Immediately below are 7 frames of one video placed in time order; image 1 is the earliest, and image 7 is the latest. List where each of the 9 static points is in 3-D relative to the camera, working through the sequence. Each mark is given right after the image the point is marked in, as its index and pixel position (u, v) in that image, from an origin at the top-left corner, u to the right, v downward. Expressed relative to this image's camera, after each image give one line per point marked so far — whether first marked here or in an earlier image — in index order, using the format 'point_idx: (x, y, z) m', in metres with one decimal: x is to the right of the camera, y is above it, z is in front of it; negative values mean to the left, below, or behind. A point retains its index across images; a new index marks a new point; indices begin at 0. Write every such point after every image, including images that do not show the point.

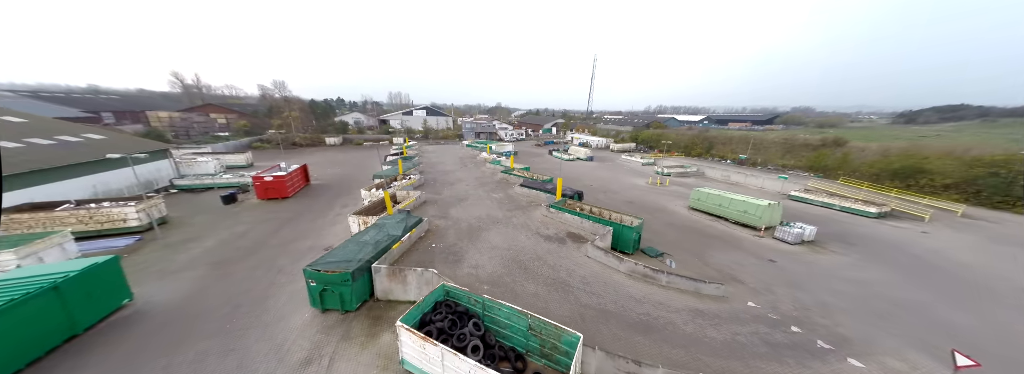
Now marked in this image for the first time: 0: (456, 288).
0: (-1.9, -3.4, +9.0) m
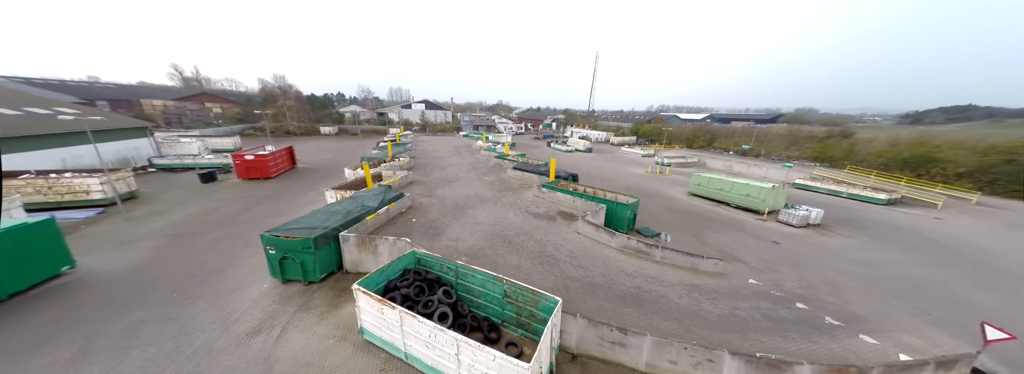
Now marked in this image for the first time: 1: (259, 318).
0: (-2.7, -2.1, +8.2) m
1: (-6.9, -3.5, +7.0) m
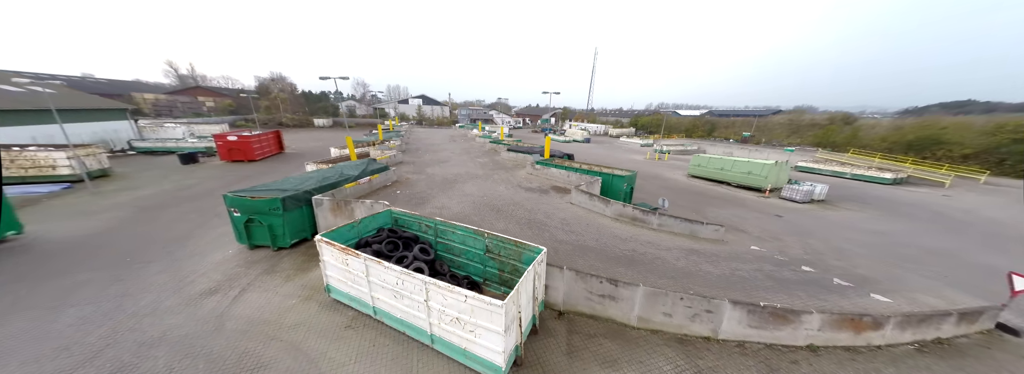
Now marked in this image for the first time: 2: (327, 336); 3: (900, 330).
0: (-3.1, -0.8, +7.6) m
1: (-7.4, -2.3, +6.4) m
2: (-3.7, -3.0, +5.2) m
3: (+8.3, -3.1, +5.6) m
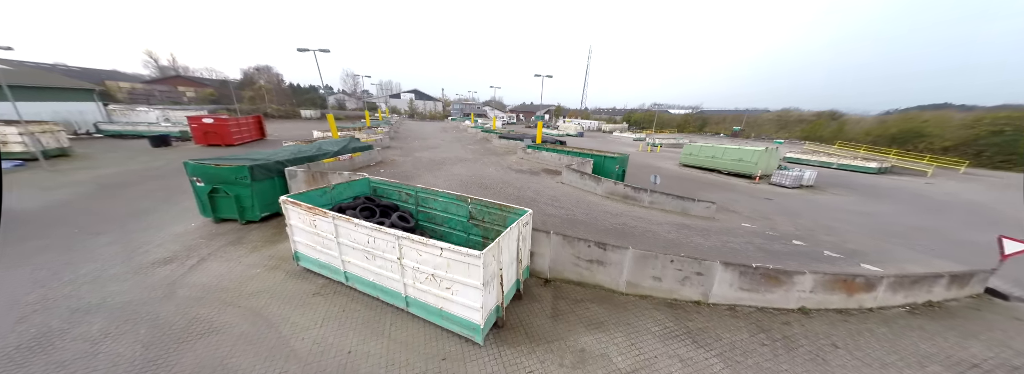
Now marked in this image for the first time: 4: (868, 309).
0: (-3.5, +0.1, +7.2) m
1: (-7.7, -1.4, +5.9) m
2: (-4.0, -2.1, +4.8) m
3: (+8.0, -2.2, +5.5) m
4: (+7.5, -2.6, +5.5) m
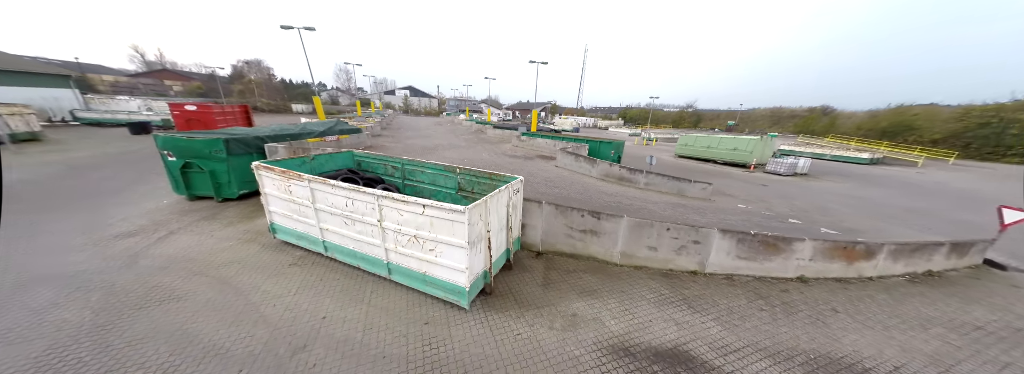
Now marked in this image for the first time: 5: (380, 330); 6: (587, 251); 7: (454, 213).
0: (-3.8, +0.8, +6.9) m
1: (-7.9, -0.8, +5.6) m
2: (-4.2, -1.4, +4.4) m
3: (+7.8, -1.5, +5.3) m
4: (+7.3, -1.9, +5.3) m
5: (-1.8, -1.9, +3.5) m
6: (+1.6, -1.3, +5.4) m
7: (-0.8, -0.3, +3.5) m
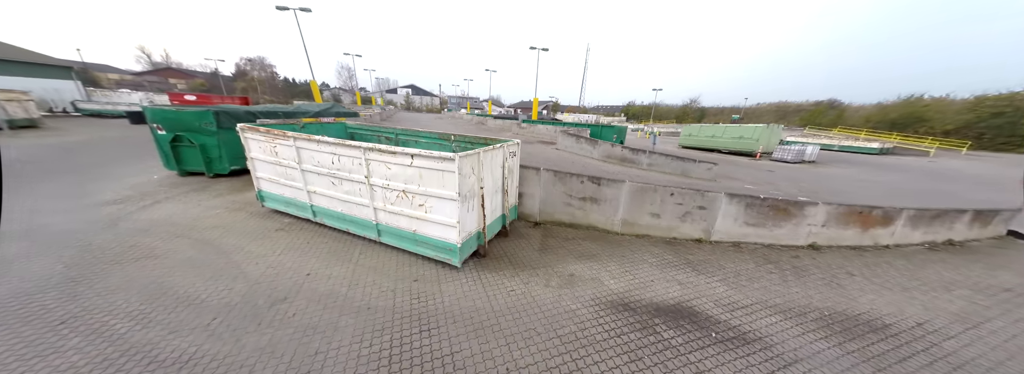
0: (-3.8, +1.4, +6.7) m
1: (-8.0, -0.1, +5.4) m
2: (-4.3, -0.8, +4.3) m
3: (+7.7, -0.8, +5.0) m
4: (+7.2, -1.2, +5.1) m
5: (-1.8, -1.2, +3.3) m
6: (+1.5, -0.7, +5.2) m
7: (-0.9, +0.3, +3.3) m
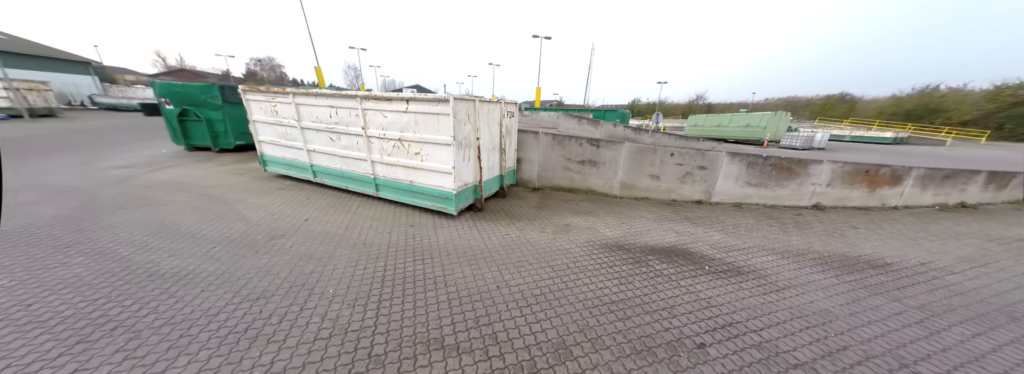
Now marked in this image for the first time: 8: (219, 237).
0: (-3.9, +2.1, +6.8) m
1: (-8.0, +0.5, +5.6) m
2: (-4.3, -0.1, +4.4) m
3: (+7.7, 0.0, +4.9) m
4: (+7.2, -0.4, +4.9) m
5: (-1.9, -0.5, +3.3) m
6: (+1.5, +0.1, +5.2) m
7: (-1.0, +1.0, +3.3) m
8: (-3.3, -0.6, +2.9) m
